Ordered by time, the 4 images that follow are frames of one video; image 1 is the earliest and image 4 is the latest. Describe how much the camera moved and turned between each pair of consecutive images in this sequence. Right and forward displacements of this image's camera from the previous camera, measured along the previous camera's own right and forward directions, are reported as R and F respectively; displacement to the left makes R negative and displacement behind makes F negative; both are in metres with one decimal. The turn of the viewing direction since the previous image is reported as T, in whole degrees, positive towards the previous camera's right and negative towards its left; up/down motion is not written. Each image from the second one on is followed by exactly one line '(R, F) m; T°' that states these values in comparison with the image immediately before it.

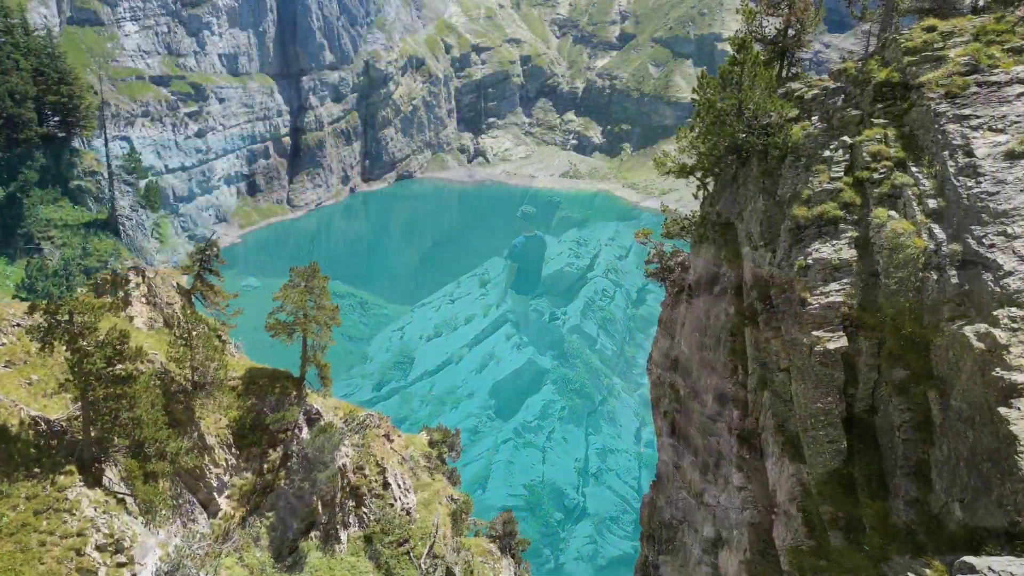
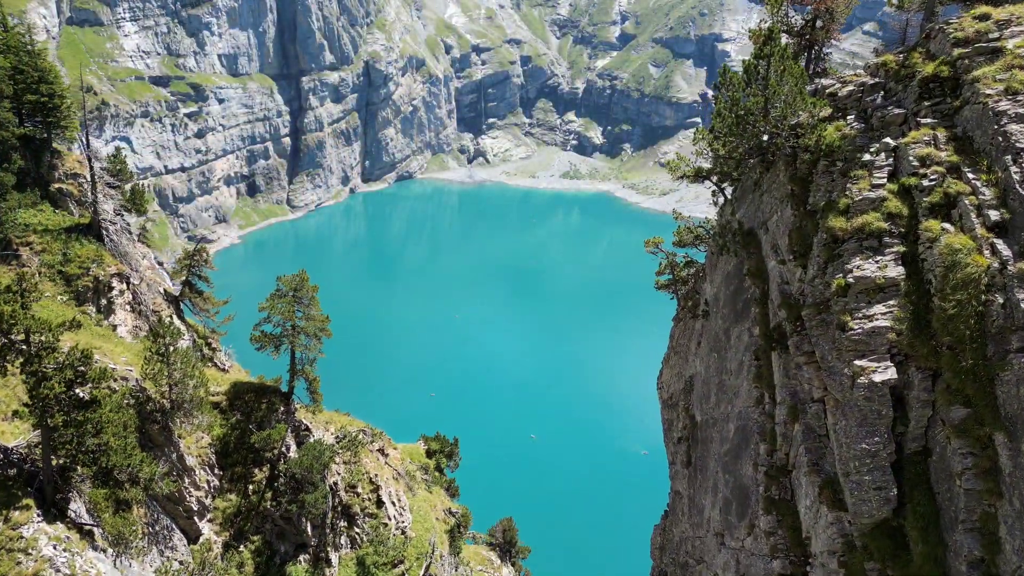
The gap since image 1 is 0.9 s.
(0.0, +1.9) m; 0°
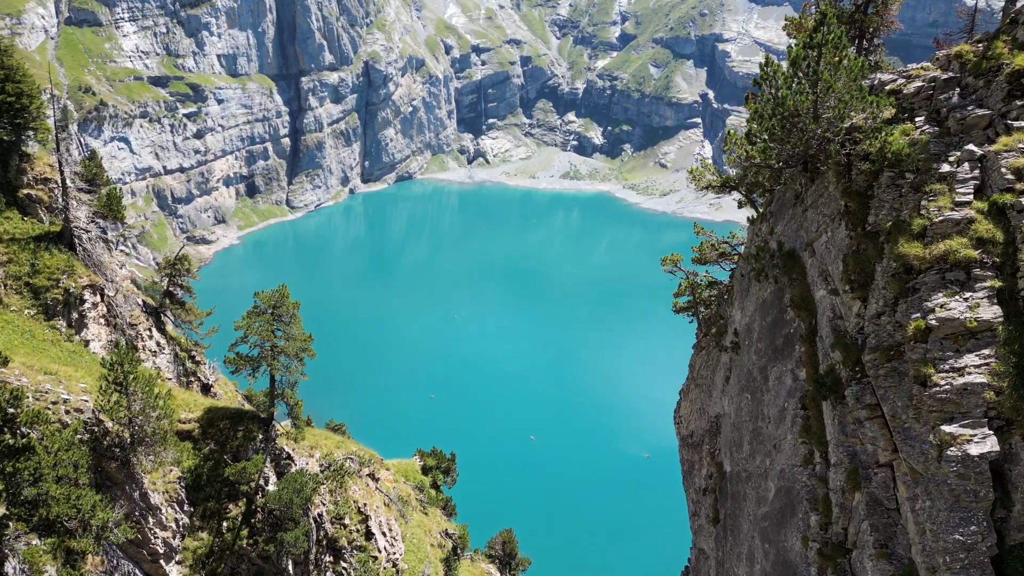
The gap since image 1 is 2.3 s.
(0.0, +2.7) m; 0°
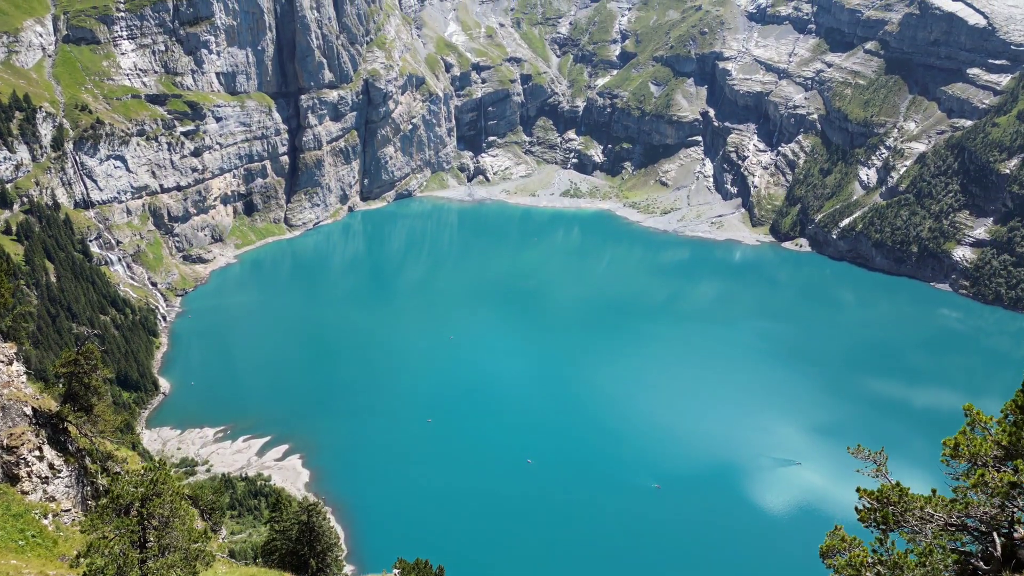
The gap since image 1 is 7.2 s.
(-1.6, +12.1) m; 0°
